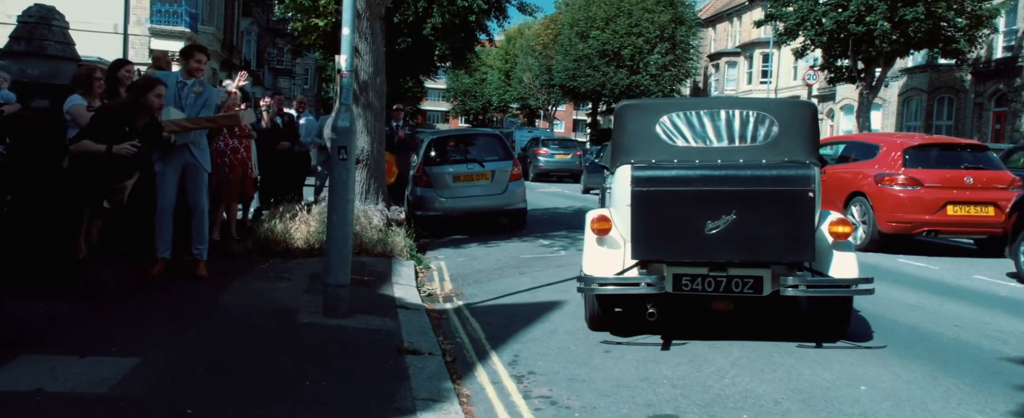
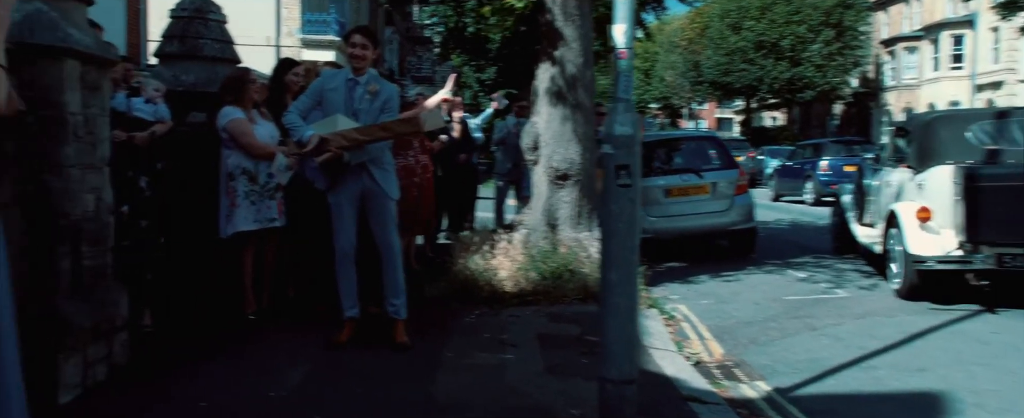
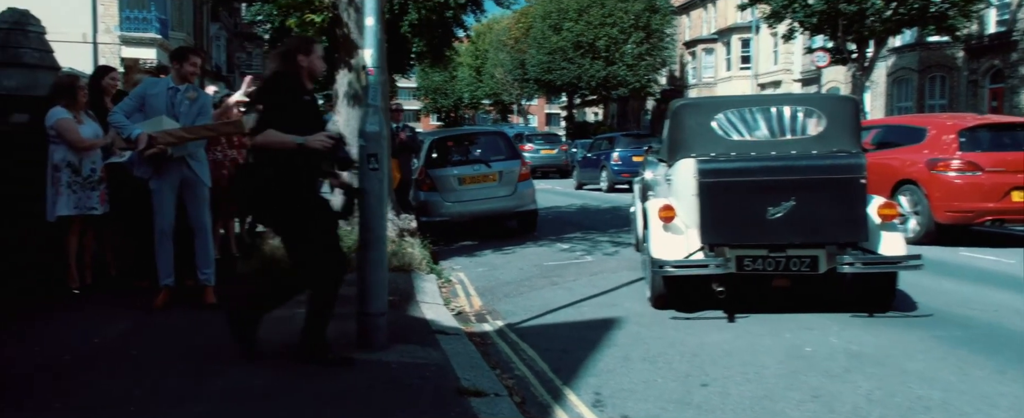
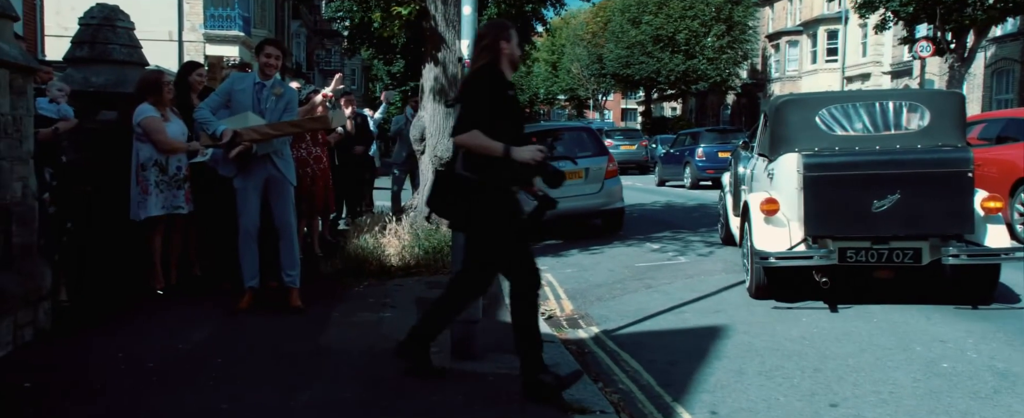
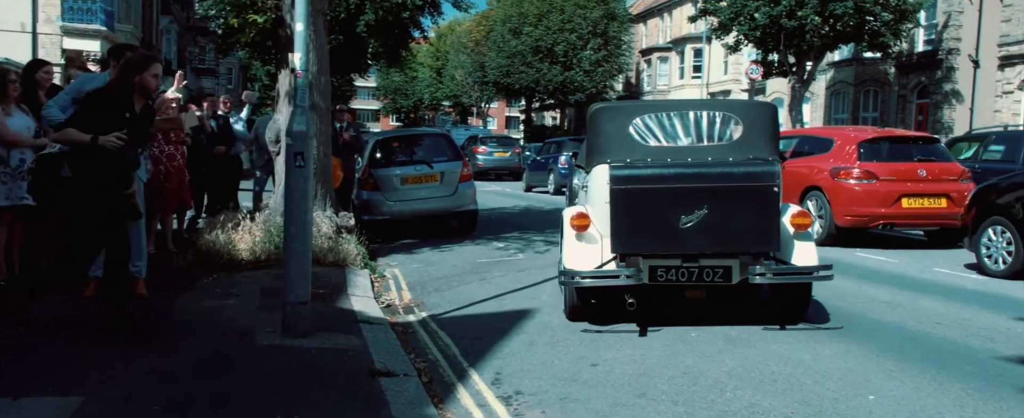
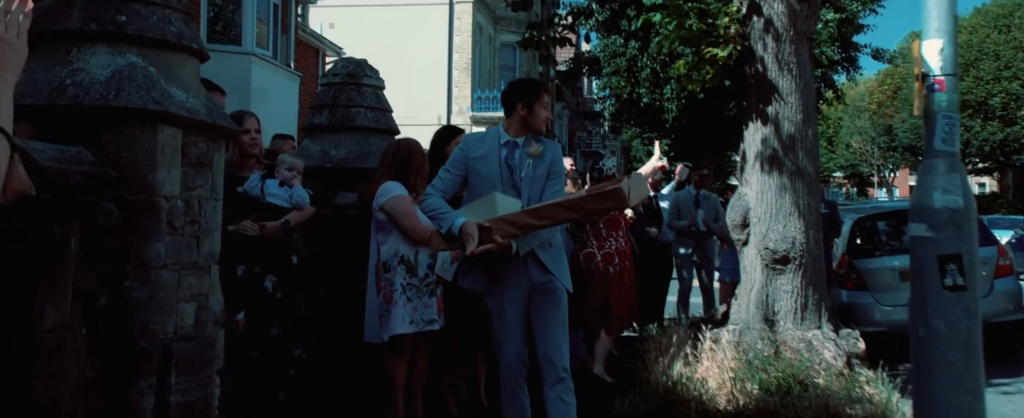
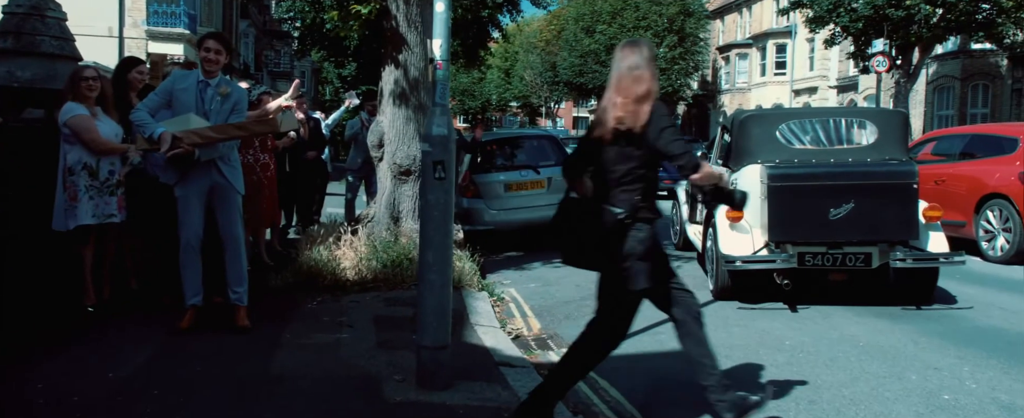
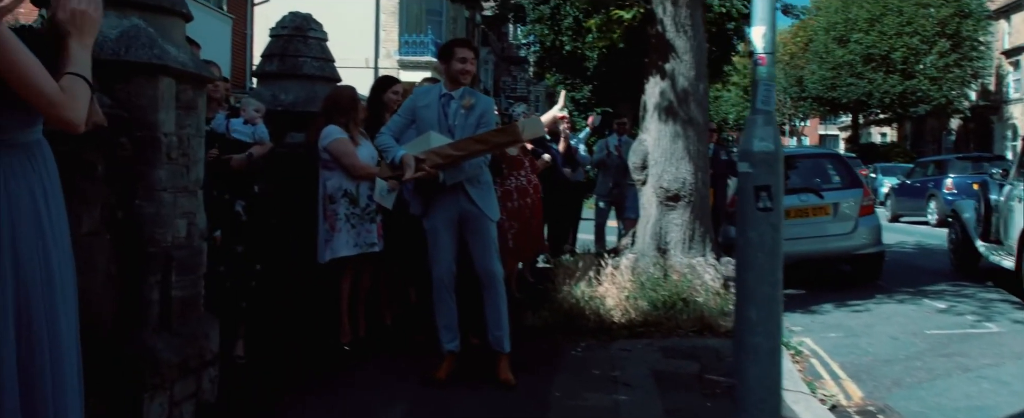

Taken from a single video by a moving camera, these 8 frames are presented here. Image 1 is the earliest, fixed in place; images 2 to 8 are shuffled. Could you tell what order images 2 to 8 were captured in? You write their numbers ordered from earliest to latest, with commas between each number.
5, 3, 4, 7, 2, 8, 6
